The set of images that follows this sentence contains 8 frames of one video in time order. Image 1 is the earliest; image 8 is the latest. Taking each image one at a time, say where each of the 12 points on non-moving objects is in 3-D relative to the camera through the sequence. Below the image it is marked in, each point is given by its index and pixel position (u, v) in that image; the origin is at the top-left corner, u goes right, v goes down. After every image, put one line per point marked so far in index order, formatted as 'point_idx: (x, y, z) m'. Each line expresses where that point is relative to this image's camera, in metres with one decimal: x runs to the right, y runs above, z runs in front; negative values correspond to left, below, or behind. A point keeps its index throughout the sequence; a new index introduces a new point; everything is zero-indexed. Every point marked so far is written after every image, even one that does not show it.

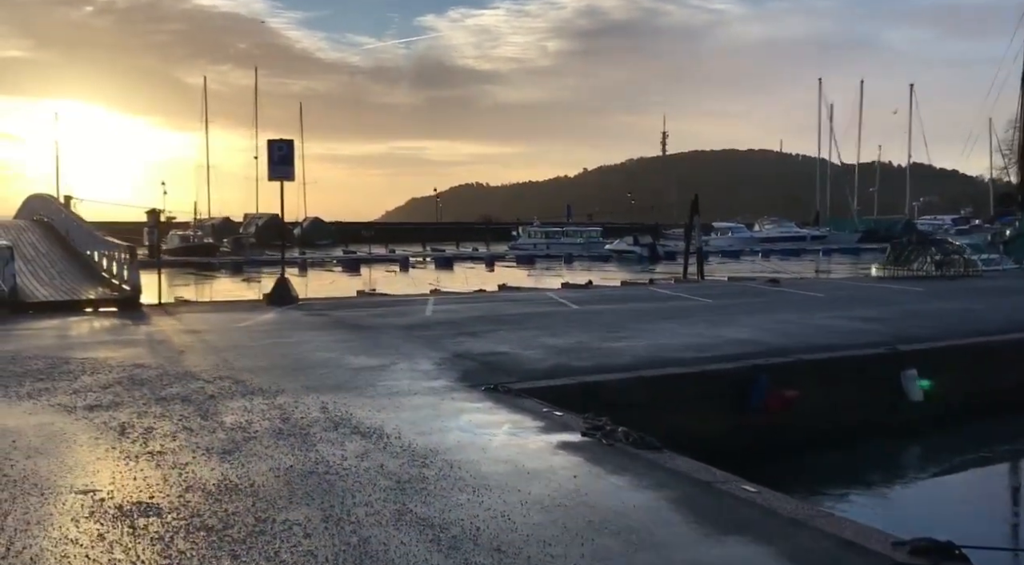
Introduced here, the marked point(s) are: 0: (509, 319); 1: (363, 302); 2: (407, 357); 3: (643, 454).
0: (0.0, -0.5, +12.9) m
1: (-2.8, -0.4, +17.3) m
2: (-1.1, -0.8, +9.2) m
3: (+0.8, -1.0, +5.4) m
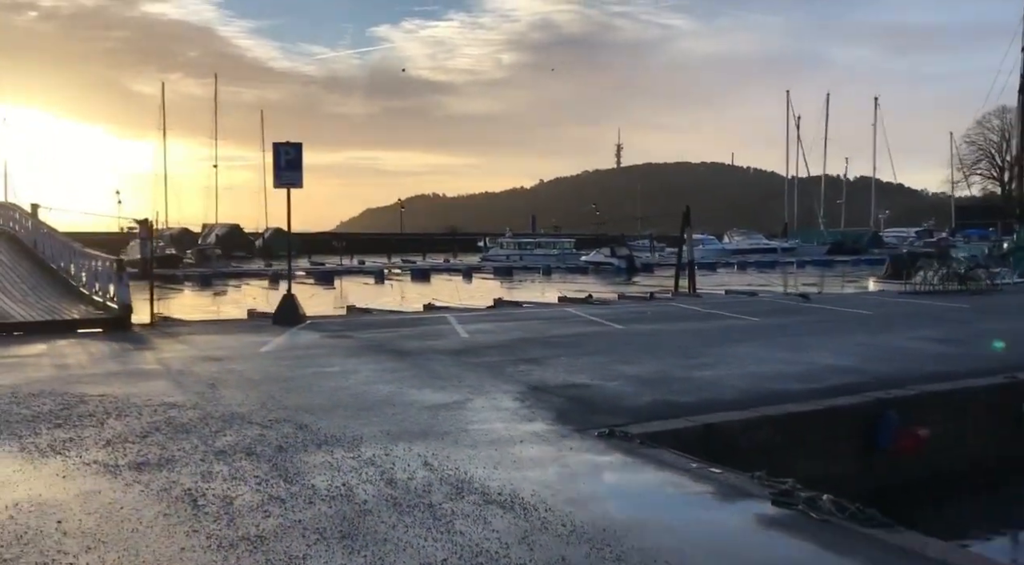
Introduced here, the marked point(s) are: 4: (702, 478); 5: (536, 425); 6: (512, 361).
0: (+0.7, -0.8, +11.8) m
1: (-2.3, -0.7, +16.0) m
2: (-0.3, -1.0, +8.0) m
3: (+1.8, -1.2, +4.3) m
4: (+1.1, -1.2, +5.2) m
5: (+0.2, -1.1, +6.8) m
6: (0.0, -0.9, +10.1) m
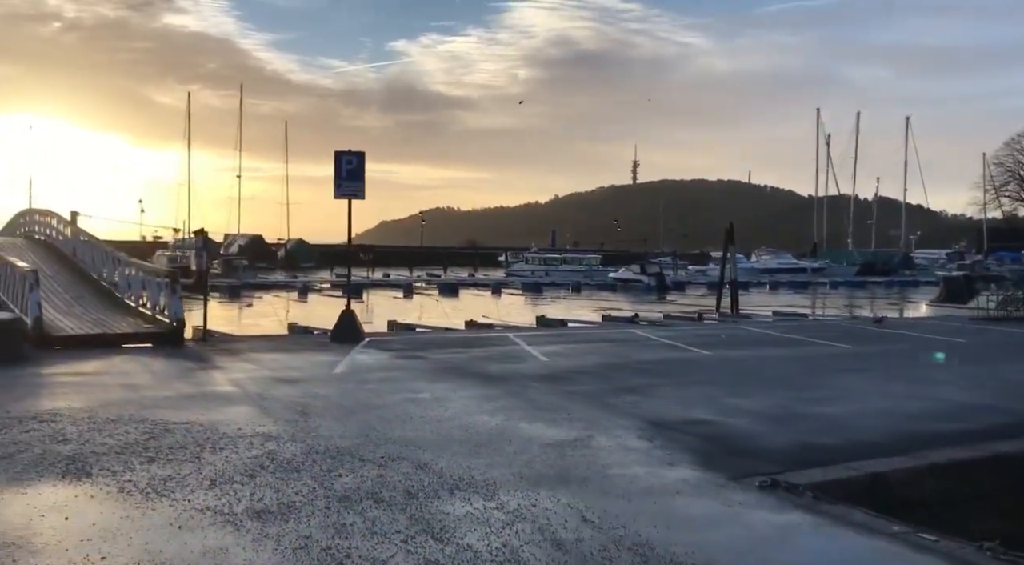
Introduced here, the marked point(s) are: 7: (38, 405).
0: (+1.8, -1.1, +11.0) m
1: (-1.2, -1.0, +15.3) m
2: (+0.7, -1.2, +7.3) m
3: (+2.7, -1.4, +3.5) m
4: (+2.1, -1.3, +4.5) m
5: (+1.2, -1.3, +6.1) m
6: (+1.1, -1.1, +9.3) m
7: (-4.4, -1.2, +8.3) m
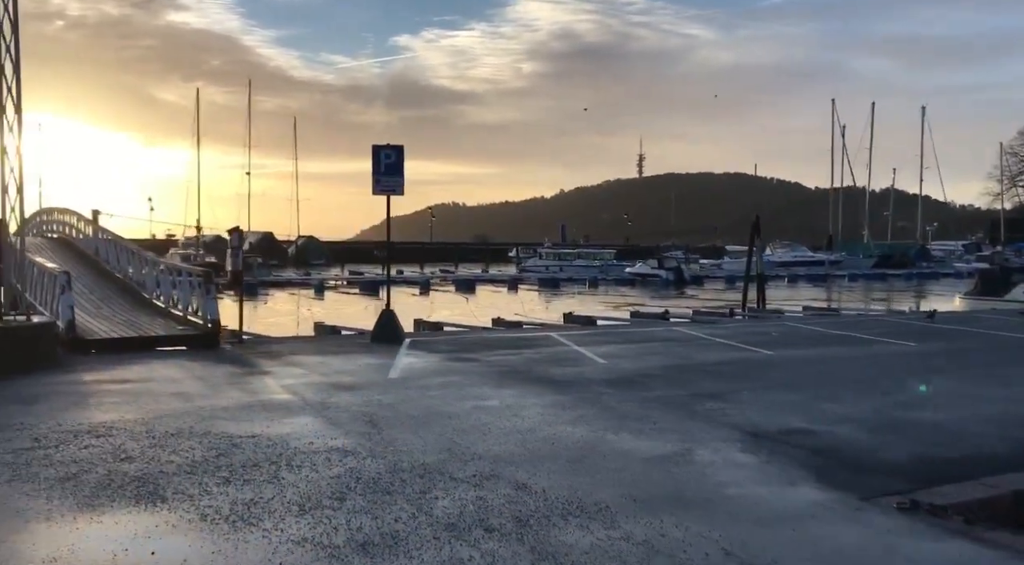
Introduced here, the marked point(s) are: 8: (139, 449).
0: (+2.5, -1.0, +10.5) m
1: (-0.4, -1.0, +14.8) m
2: (+1.4, -1.2, +6.8) m
3: (+3.3, -1.4, +3.0) m
4: (+2.7, -1.4, +3.9) m
5: (+1.8, -1.3, +5.5) m
6: (+1.8, -1.1, +8.8) m
7: (-3.7, -1.2, +7.9) m
8: (-2.8, -1.2, +6.5) m
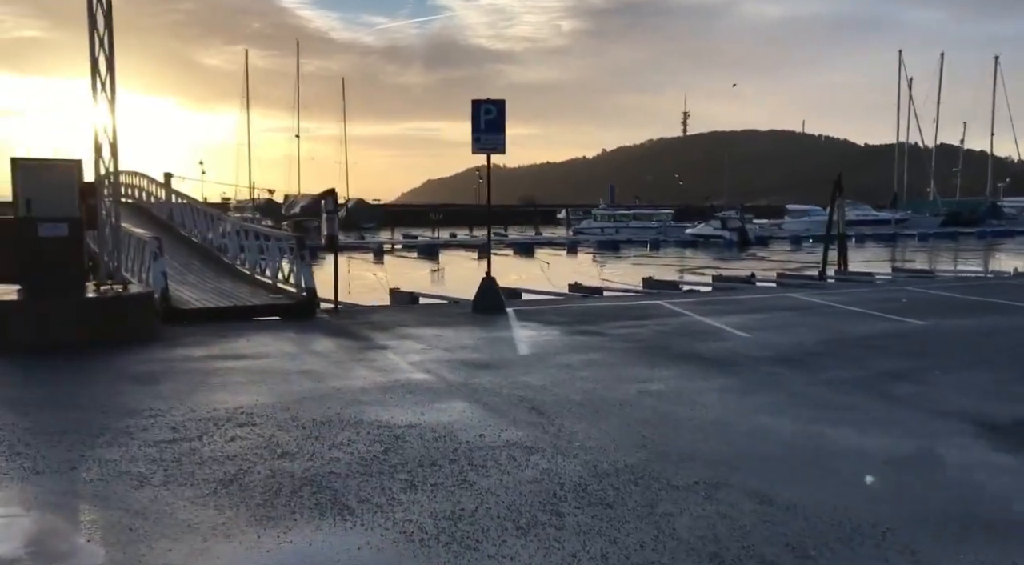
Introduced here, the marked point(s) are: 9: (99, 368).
0: (+4.0, -0.7, +9.5) m
1: (+1.4, -0.5, +13.9) m
2: (+2.7, -1.0, +5.8) m
3: (+4.4, -1.3, +1.9) m
4: (+3.9, -1.3, +2.9) m
5: (+3.1, -1.1, +4.6) m
6: (+3.2, -0.8, +7.8) m
7: (-2.4, -1.0, +7.2) m
8: (-1.4, -1.1, +5.8) m
9: (-4.3, -0.9, +9.4) m
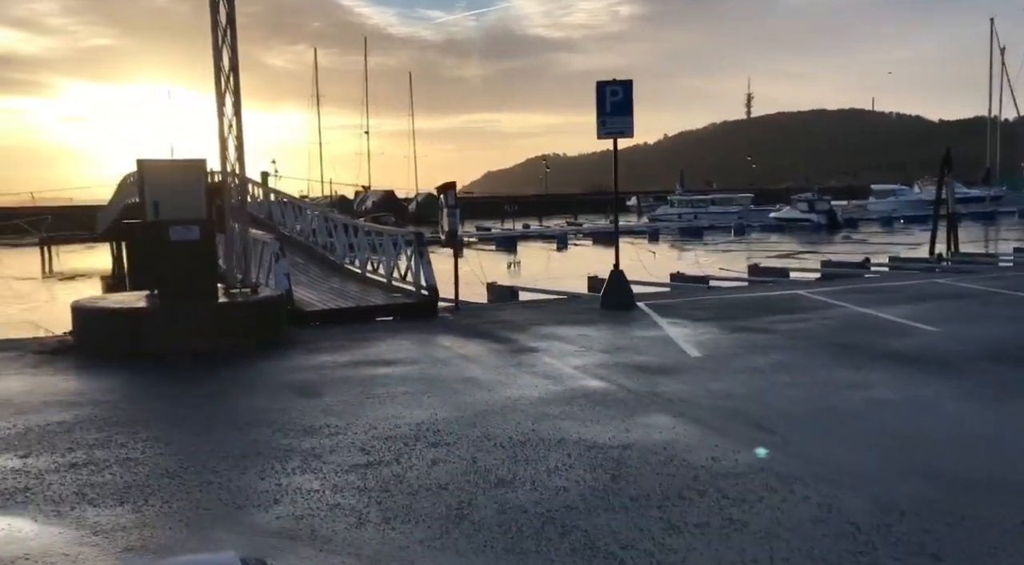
0: (+5.7, -0.5, +8.4) m
1: (+3.4, -0.3, +13.0) m
2: (+4.1, -1.0, +4.9) m
3: (+5.5, -1.3, +0.8) m
4: (+5.0, -1.2, +1.9) m
5: (+4.4, -1.1, +3.6) m
6: (+4.8, -0.7, +6.8) m
7: (-0.8, -1.0, +6.6) m
8: (0.0, -1.1, +5.2) m
9: (-2.7, -1.0, +9.0) m
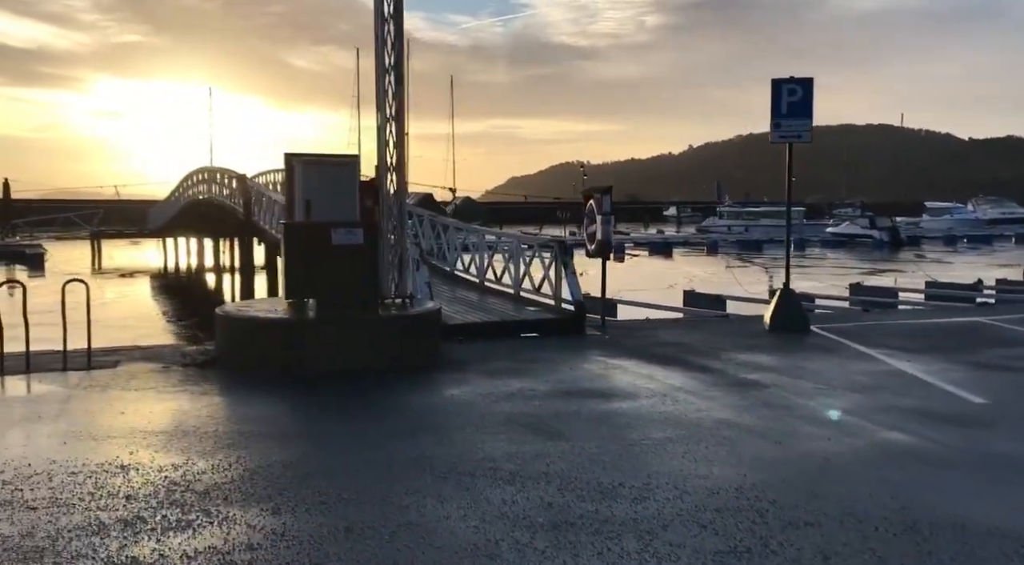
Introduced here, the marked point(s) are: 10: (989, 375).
0: (+7.8, -1.0, +6.9) m
1: (+5.7, -0.7, +11.7) m
2: (+6.1, -1.3, +3.5) m
3: (+7.3, -1.7, -0.6) m
4: (+6.9, -1.6, +0.5) m
5: (+6.3, -1.4, +2.2) m
6: (+6.8, -1.1, +5.4) m
7: (+1.2, -1.2, +5.5) m
8: (+1.9, -1.3, +4.0) m
9: (-0.5, -1.1, +7.9) m
10: (+4.7, -0.9, +8.6) m
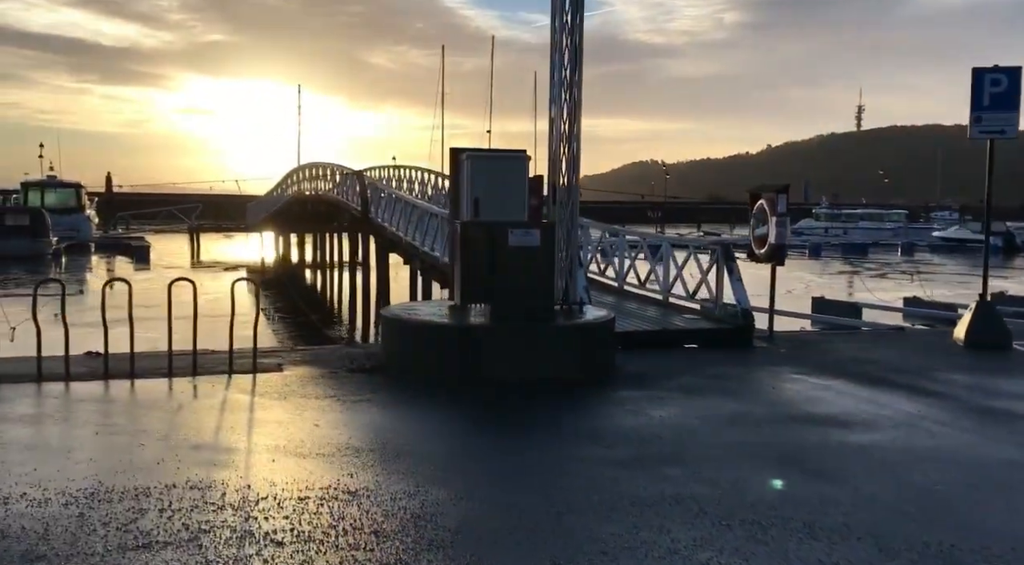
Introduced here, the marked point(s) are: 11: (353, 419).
0: (+9.4, -1.2, +5.4) m
1: (+7.8, -0.9, +10.3) m
2: (+7.5, -1.5, +2.1) m
3: (+8.3, -1.9, -2.1) m
4: (+8.0, -1.8, -1.0) m
5: (+7.5, -1.6, +0.8) m
6: (+8.3, -1.3, +4.0) m
7: (+2.8, -1.3, +4.5) m
8: (+3.4, -1.4, +3.0) m
9: (+1.3, -1.2, +7.1) m
10: (+6.5, -1.1, +7.3) m
11: (-1.3, -1.2, +7.5) m
